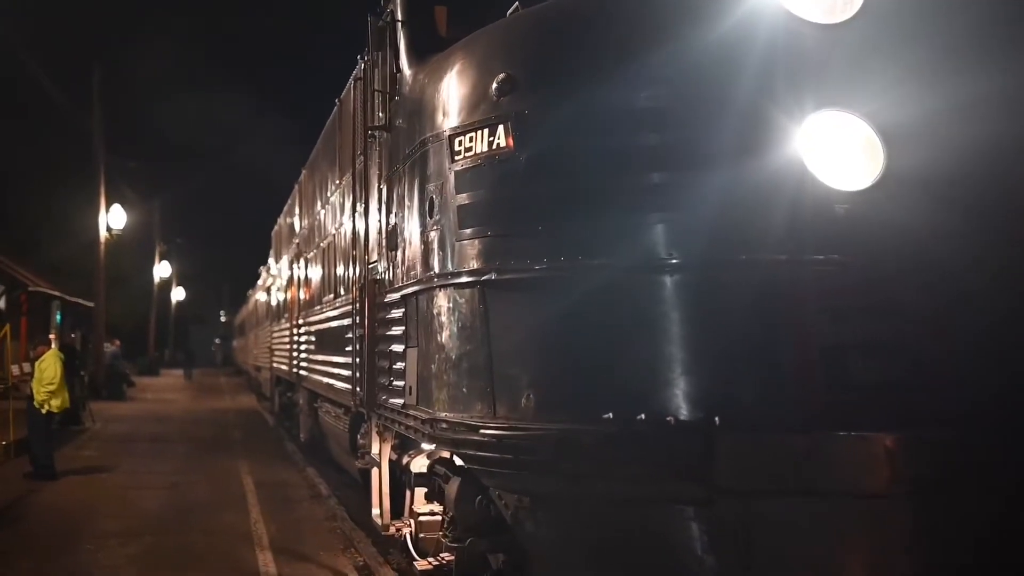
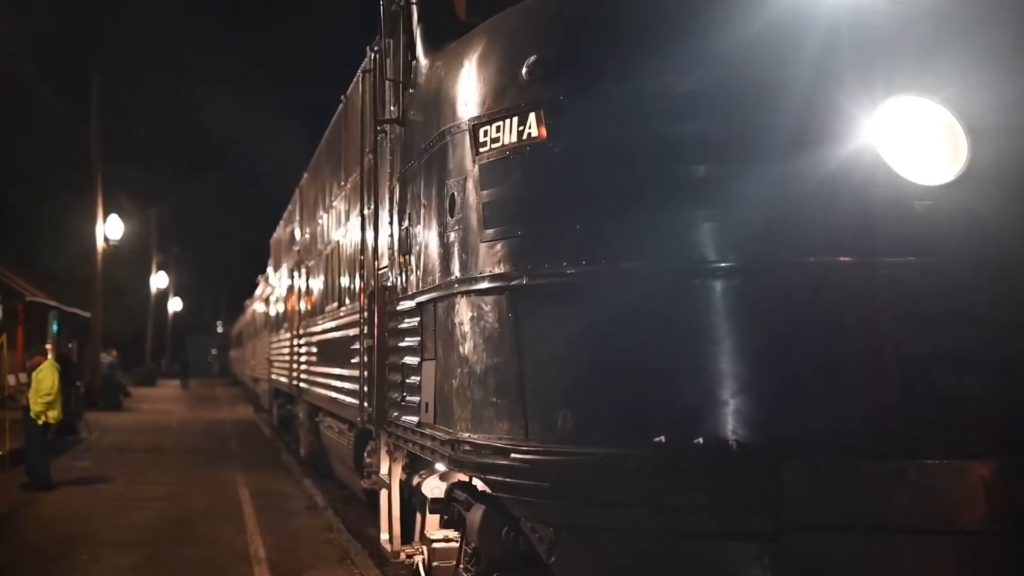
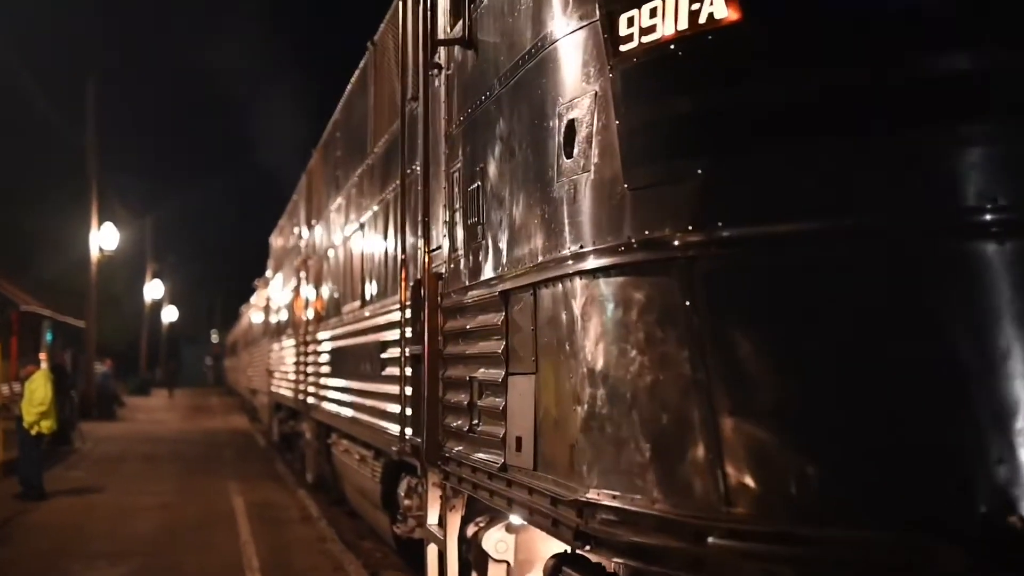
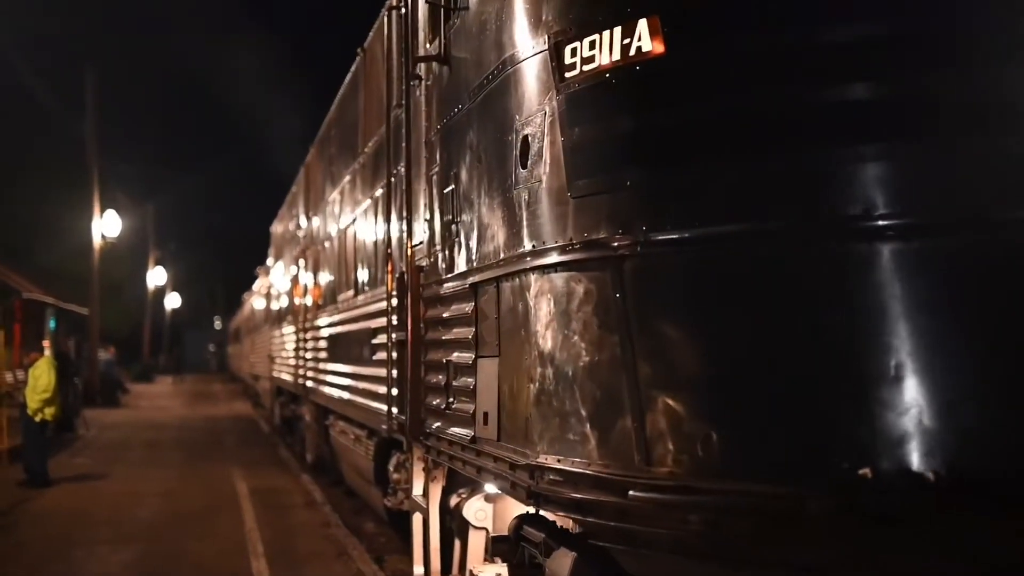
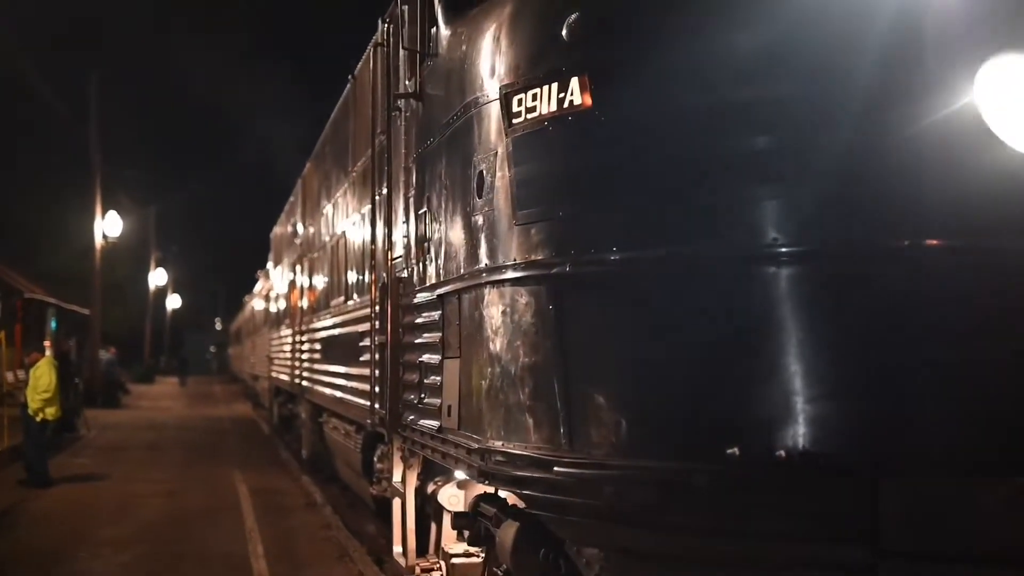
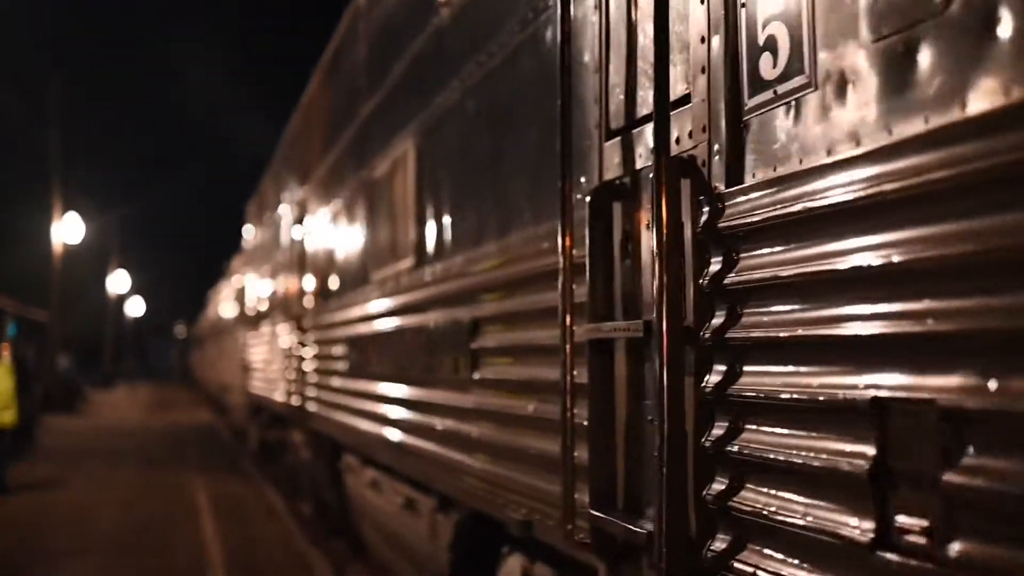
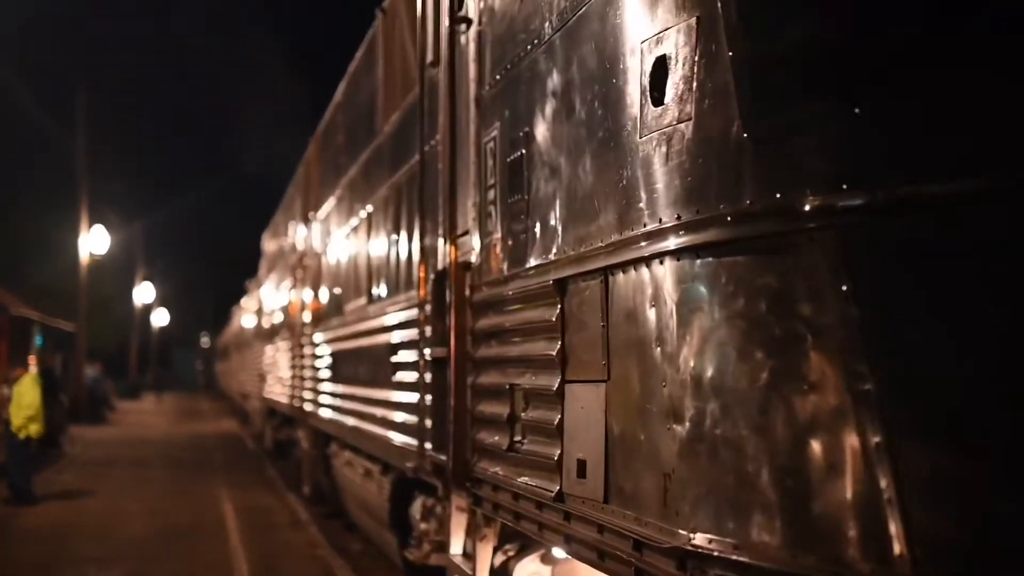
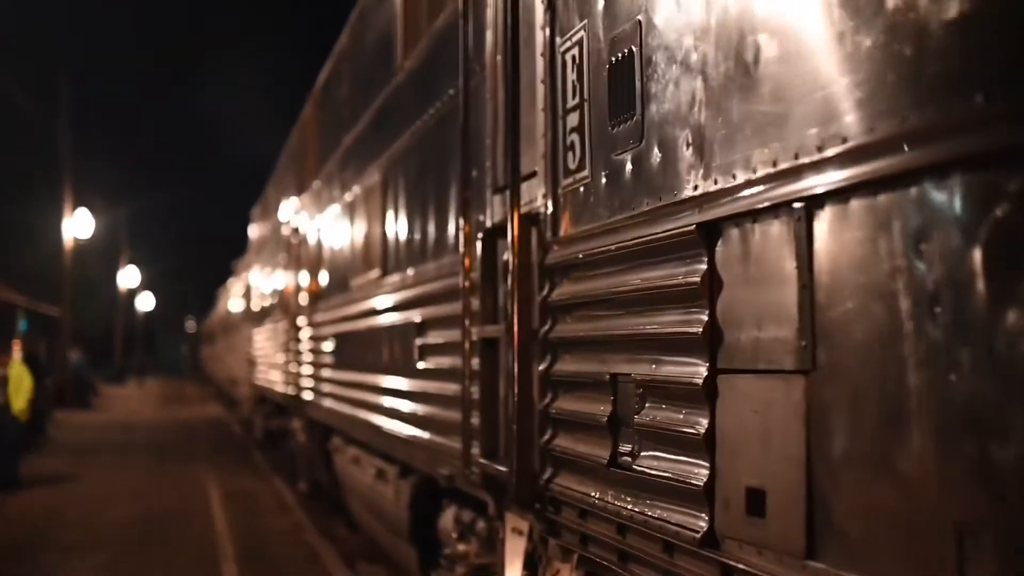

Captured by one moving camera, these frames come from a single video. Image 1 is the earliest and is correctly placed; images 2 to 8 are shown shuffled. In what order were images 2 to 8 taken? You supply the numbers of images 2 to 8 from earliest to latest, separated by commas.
2, 5, 4, 3, 7, 8, 6
